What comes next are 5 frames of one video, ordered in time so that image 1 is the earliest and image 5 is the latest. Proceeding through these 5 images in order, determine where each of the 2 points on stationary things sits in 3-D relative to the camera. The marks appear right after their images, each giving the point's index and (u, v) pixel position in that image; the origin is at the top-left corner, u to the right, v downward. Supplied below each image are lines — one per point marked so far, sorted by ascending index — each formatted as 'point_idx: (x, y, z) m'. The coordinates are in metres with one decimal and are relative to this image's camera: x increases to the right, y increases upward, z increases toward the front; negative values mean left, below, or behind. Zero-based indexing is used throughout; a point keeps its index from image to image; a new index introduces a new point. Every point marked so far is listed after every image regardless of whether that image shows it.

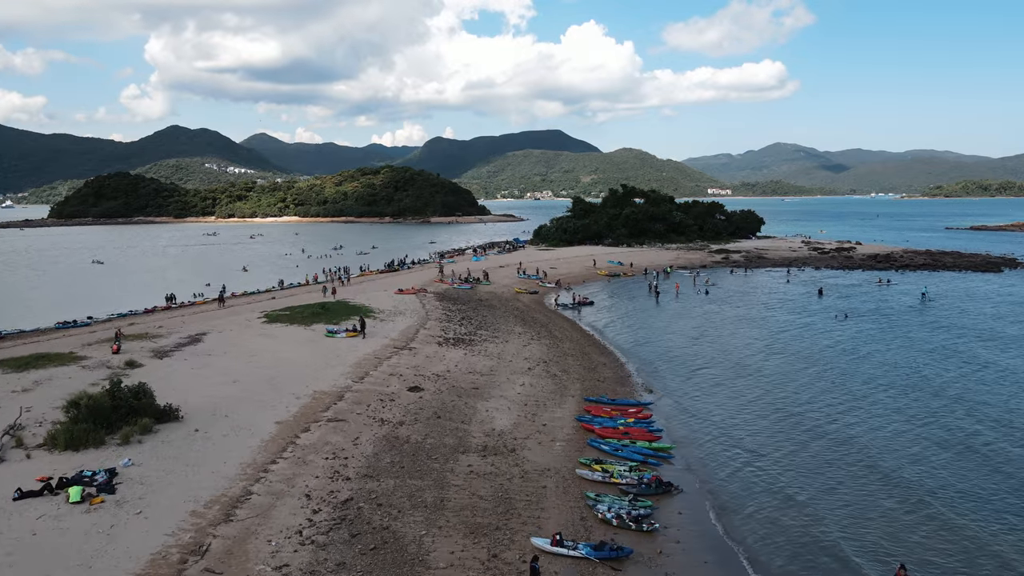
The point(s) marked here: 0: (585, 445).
0: (+1.4, -3.1, +18.9) m
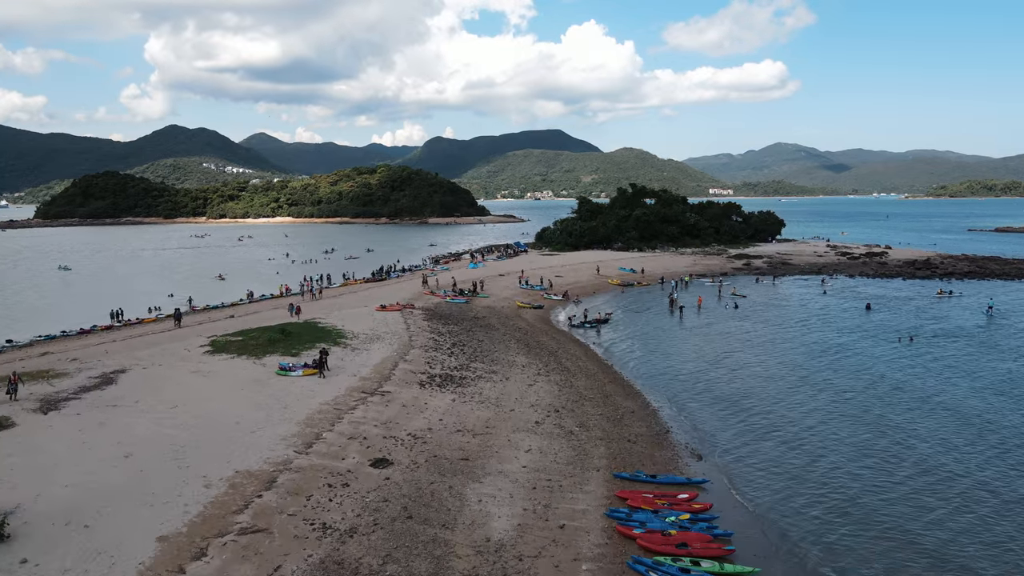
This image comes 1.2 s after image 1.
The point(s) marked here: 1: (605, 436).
0: (+1.5, -3.7, +12.6) m
1: (+1.9, -3.0, +19.6) m
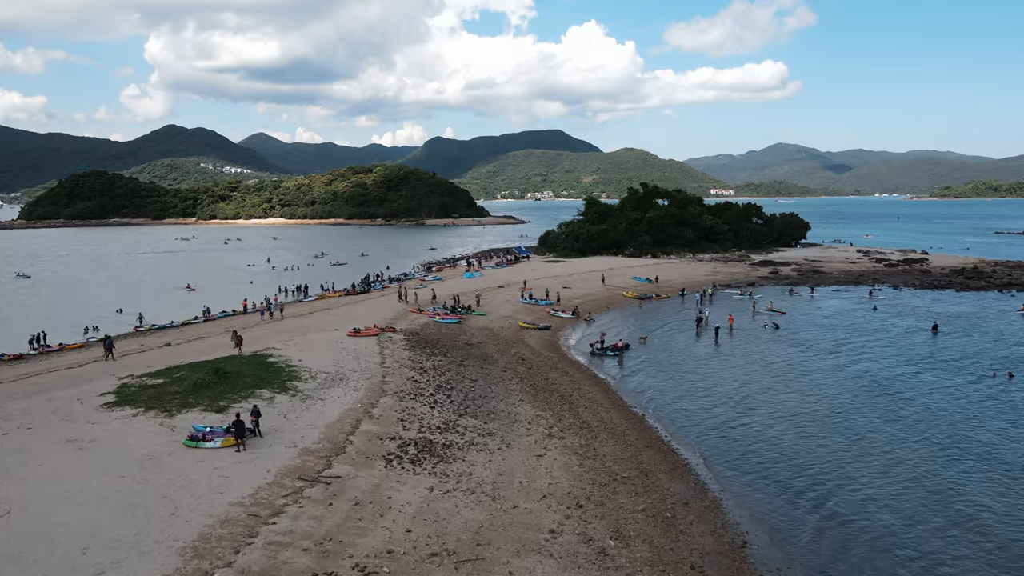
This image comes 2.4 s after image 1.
0: (+1.5, -4.3, +6.1) m
1: (+1.9, -3.6, +13.1) m
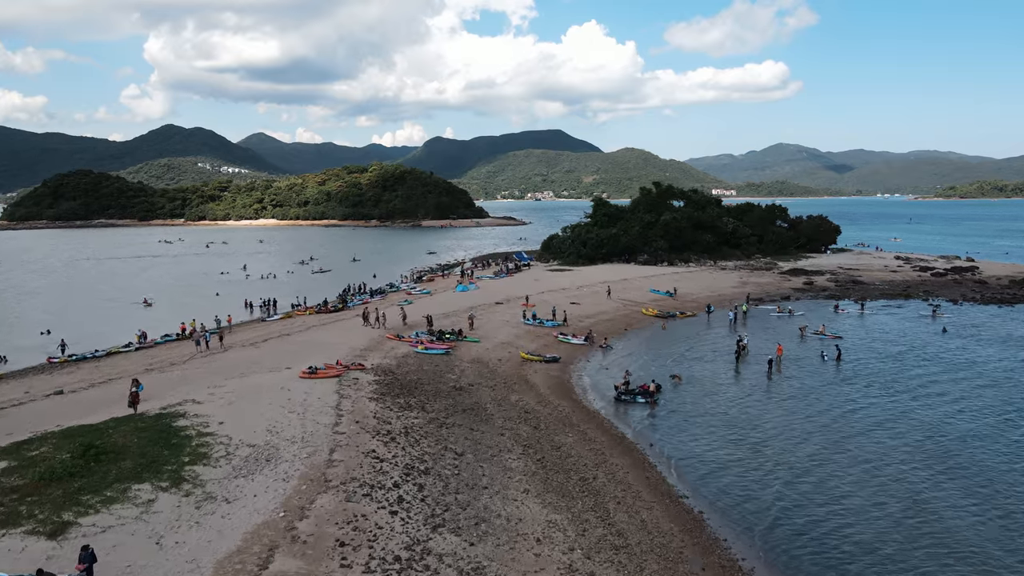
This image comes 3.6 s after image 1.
0: (+1.5, -5.0, -0.7) m
1: (+1.9, -4.3, +6.3) m
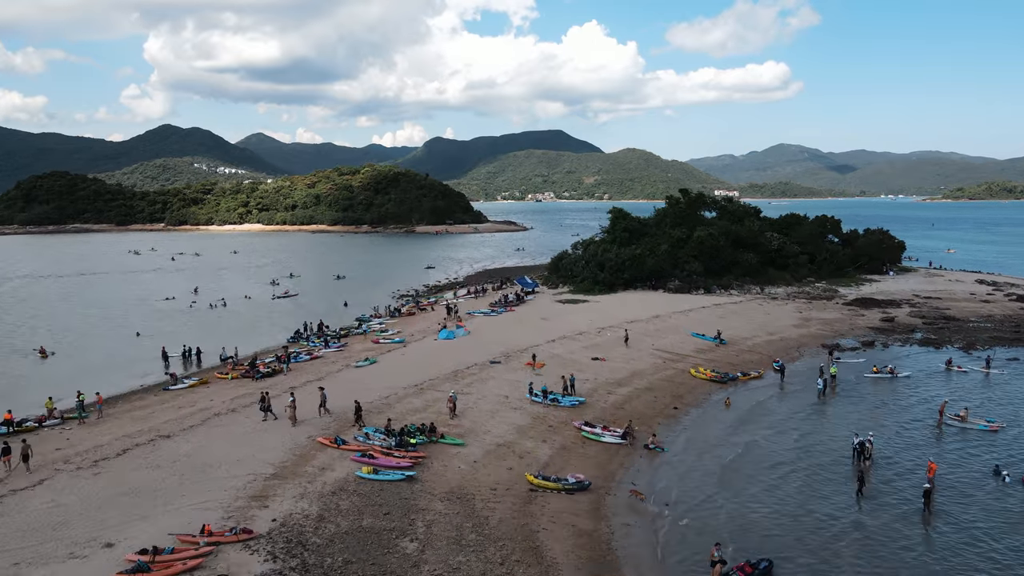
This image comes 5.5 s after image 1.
0: (+1.5, -6.6, -11.5) m
1: (+1.9, -5.9, -4.5) m
